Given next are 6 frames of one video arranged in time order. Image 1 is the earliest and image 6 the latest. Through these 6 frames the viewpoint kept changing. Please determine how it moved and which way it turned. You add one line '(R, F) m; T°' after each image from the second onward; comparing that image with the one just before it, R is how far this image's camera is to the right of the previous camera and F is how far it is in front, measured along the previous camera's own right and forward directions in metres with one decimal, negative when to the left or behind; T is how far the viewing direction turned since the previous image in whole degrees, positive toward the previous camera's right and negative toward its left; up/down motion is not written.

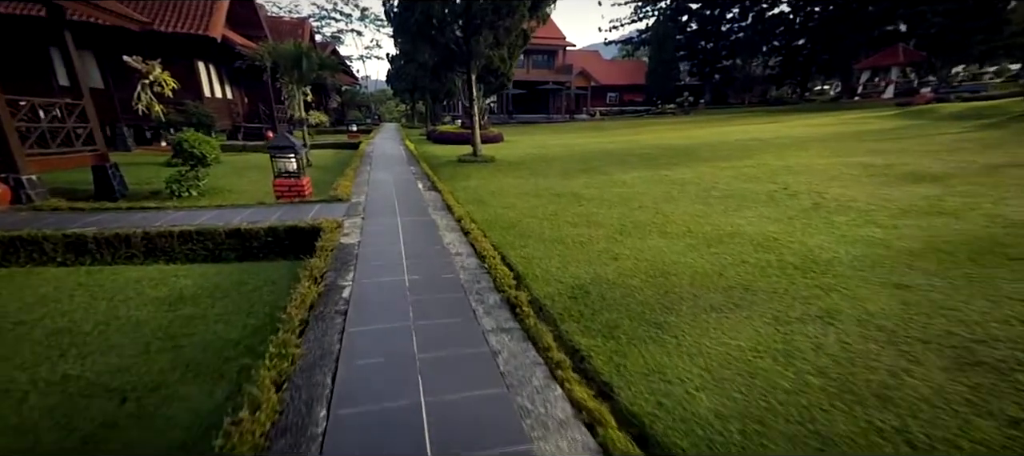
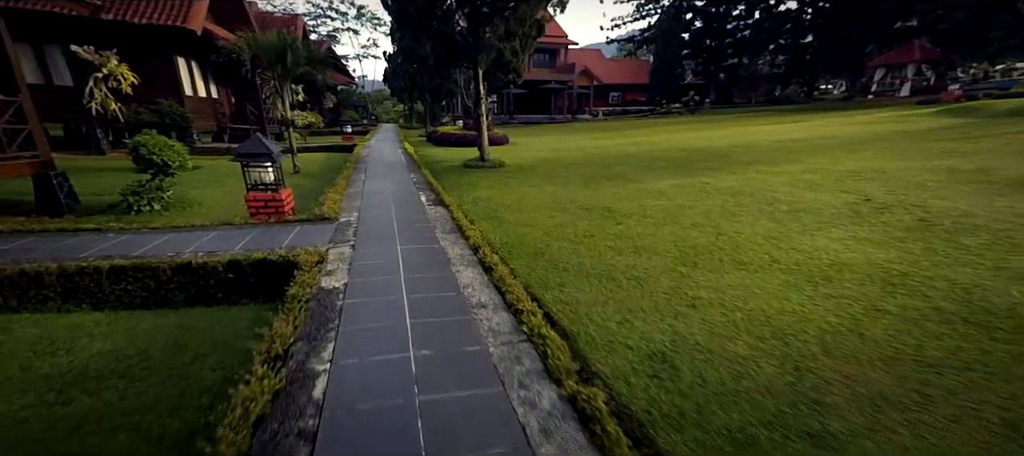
(-0.3, +1.2) m; 0°
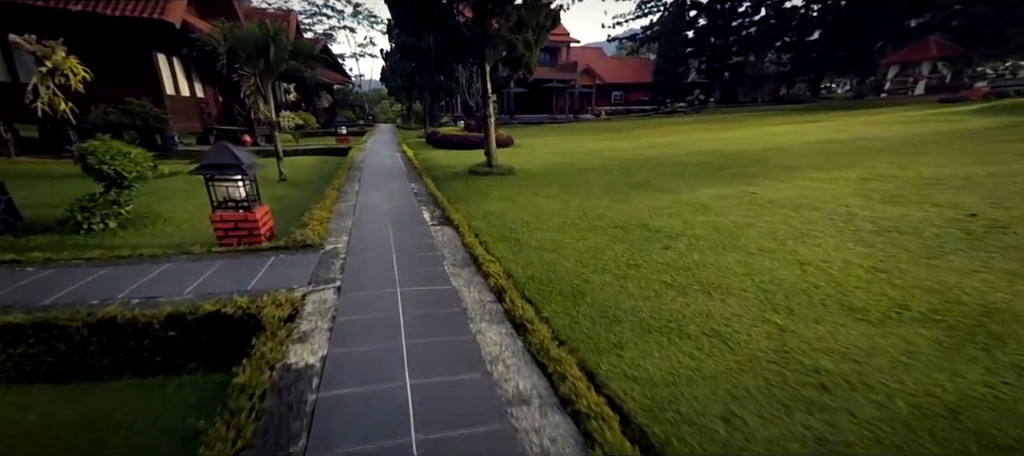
(-0.3, +1.0) m; 0°
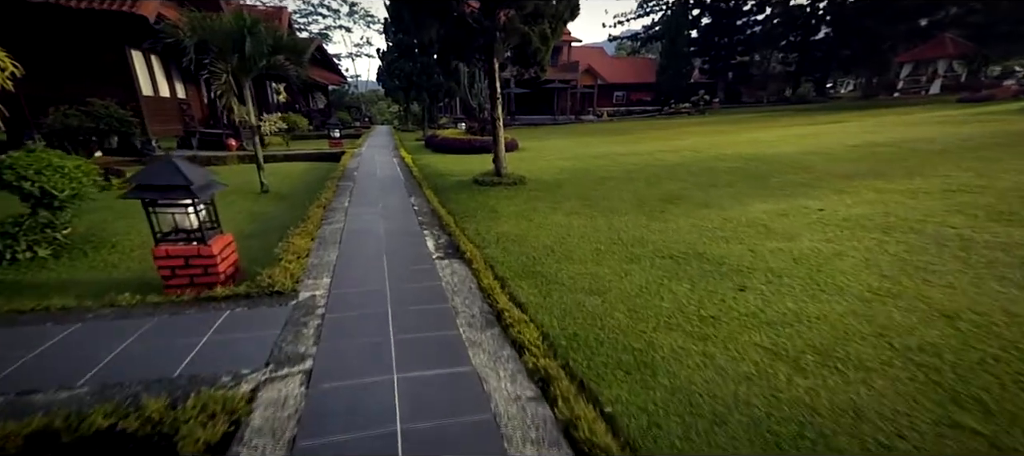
(-0.3, +1.0) m; 0°
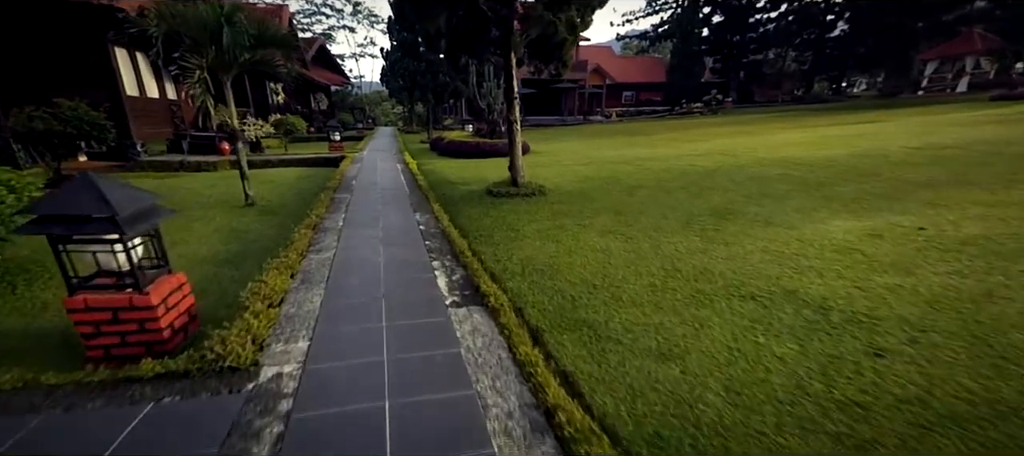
(-0.2, +1.0) m; -1°
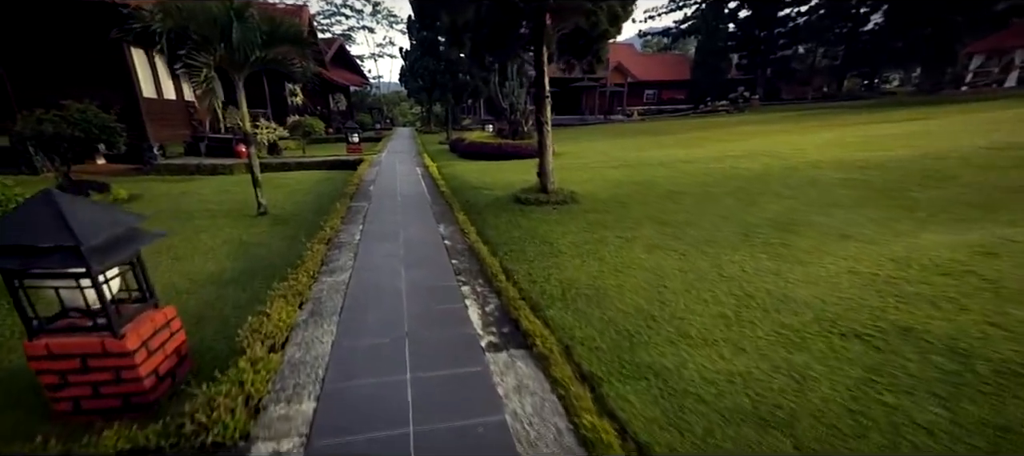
(-0.2, +0.6) m; -2°
